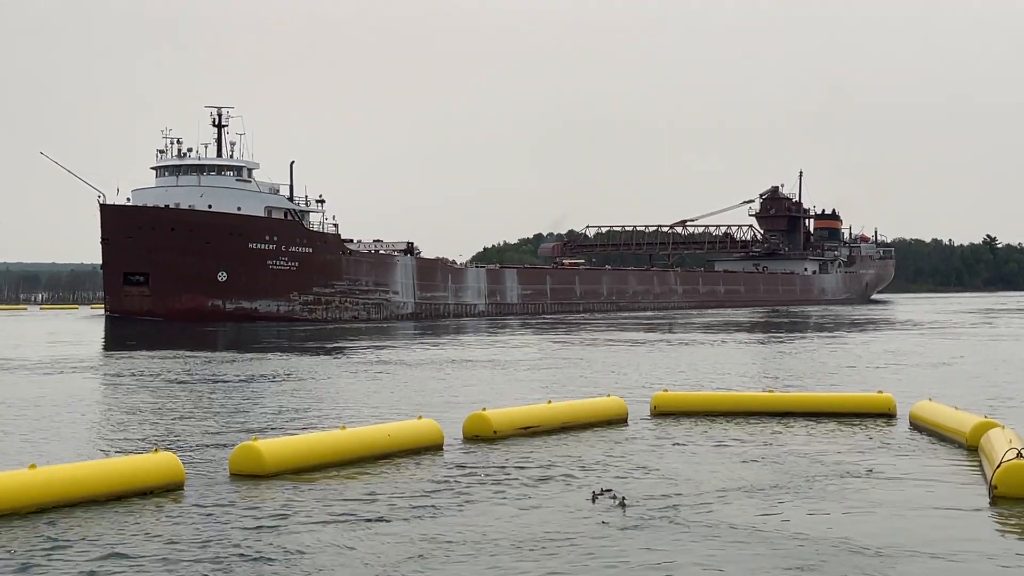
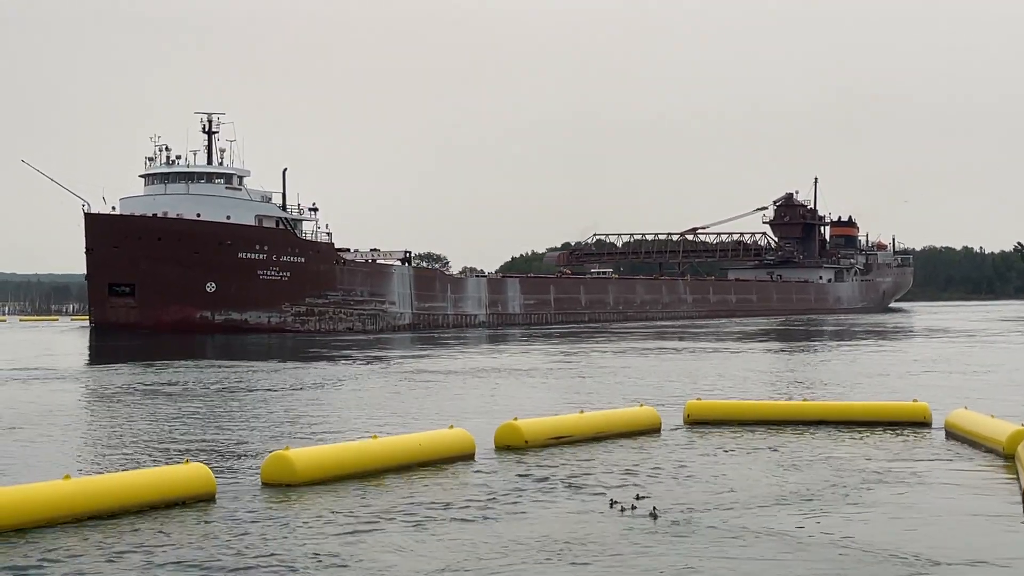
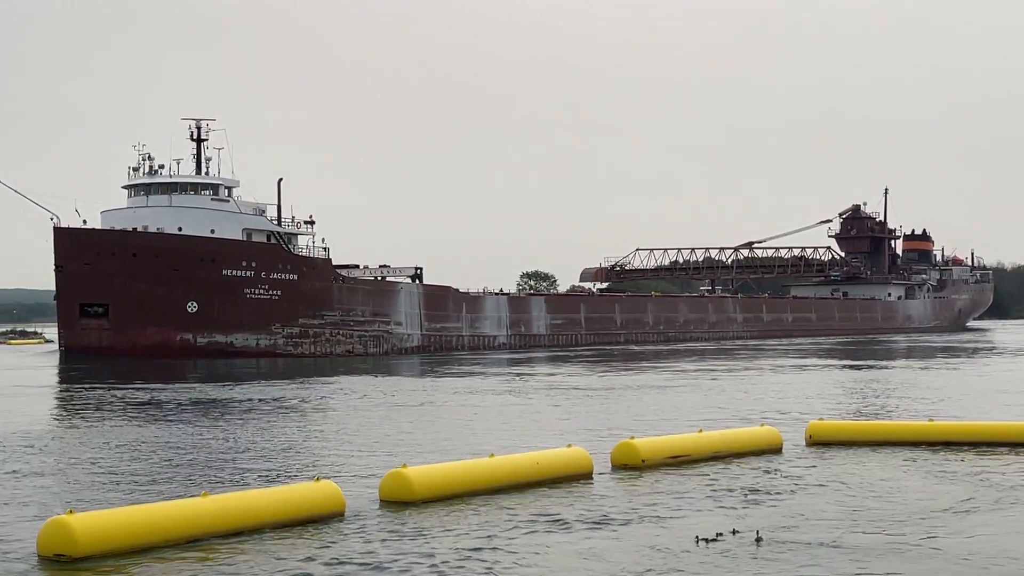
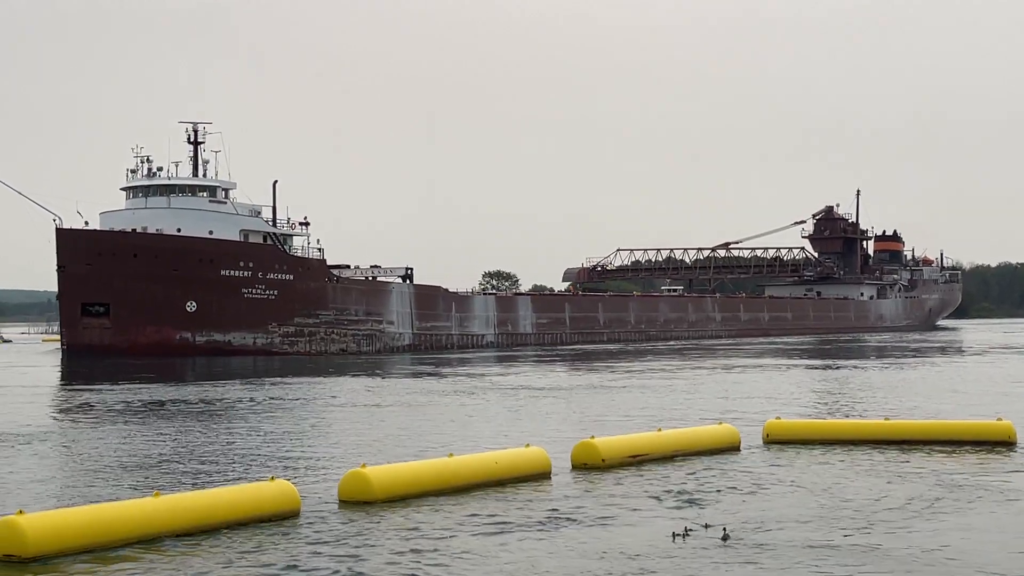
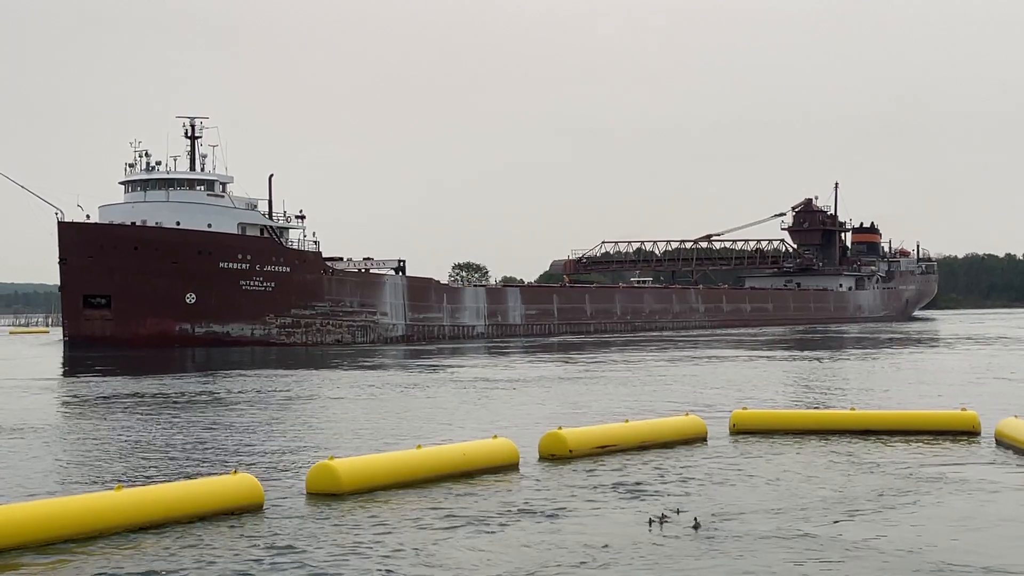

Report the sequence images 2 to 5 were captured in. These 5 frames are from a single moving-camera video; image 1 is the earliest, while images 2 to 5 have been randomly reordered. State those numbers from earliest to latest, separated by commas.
2, 5, 4, 3
